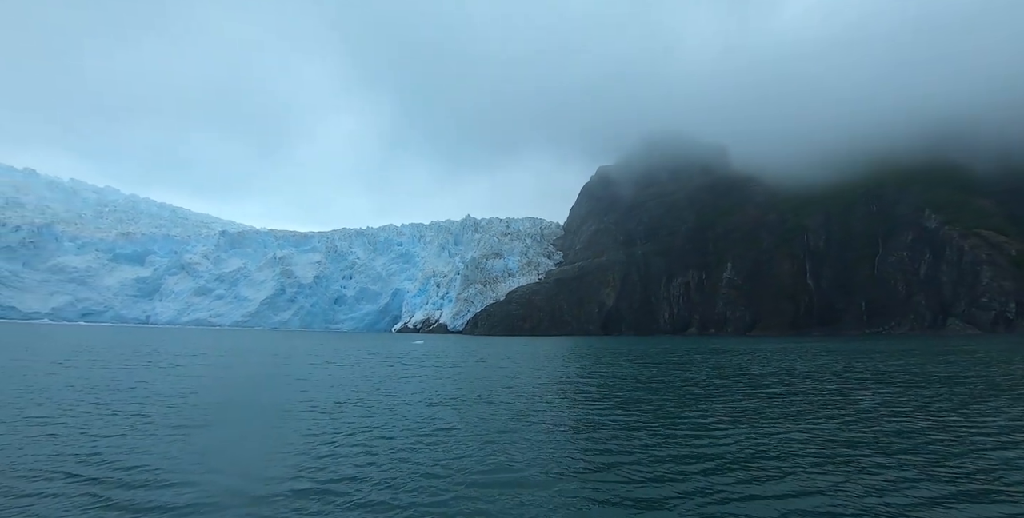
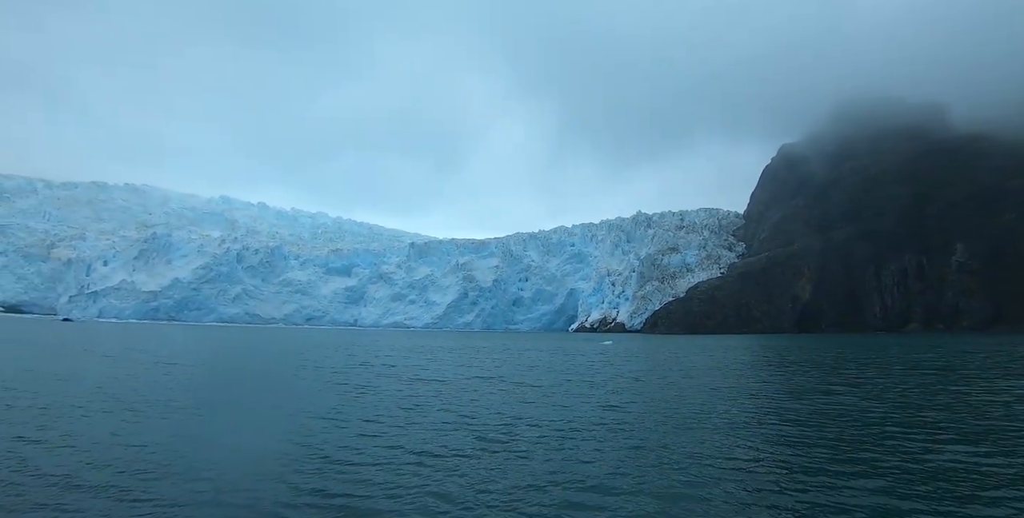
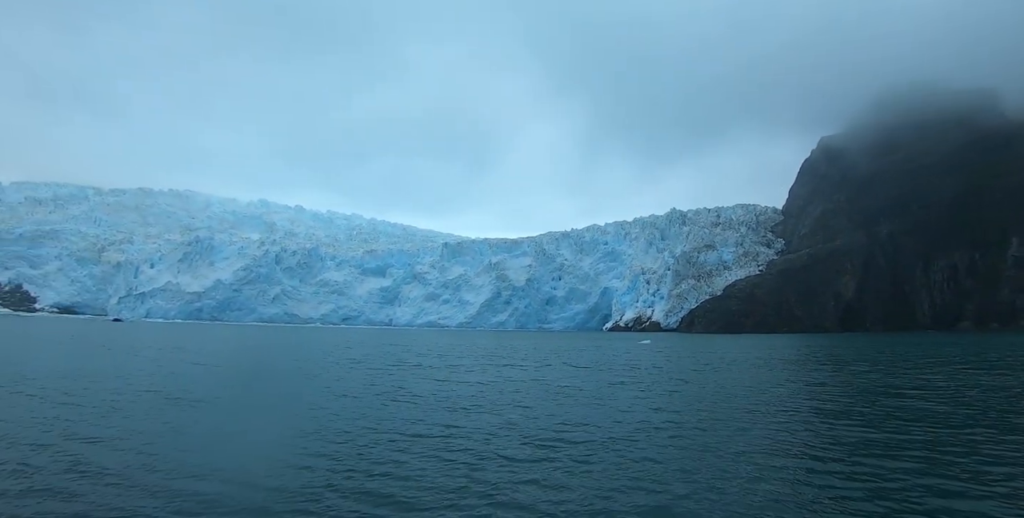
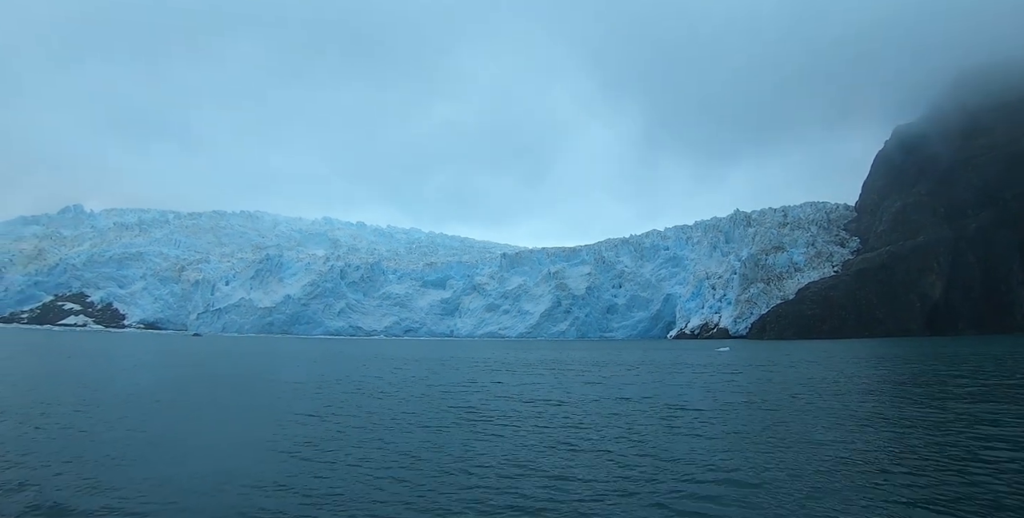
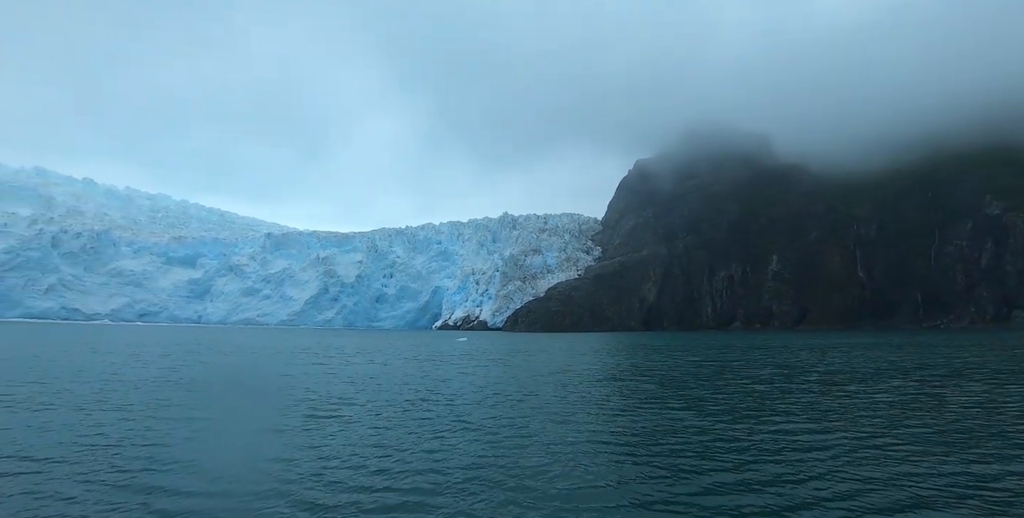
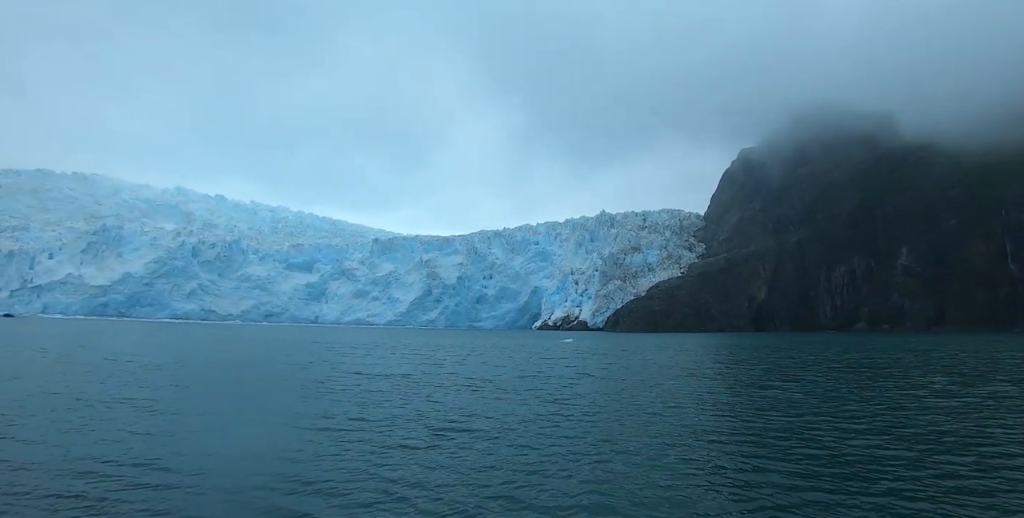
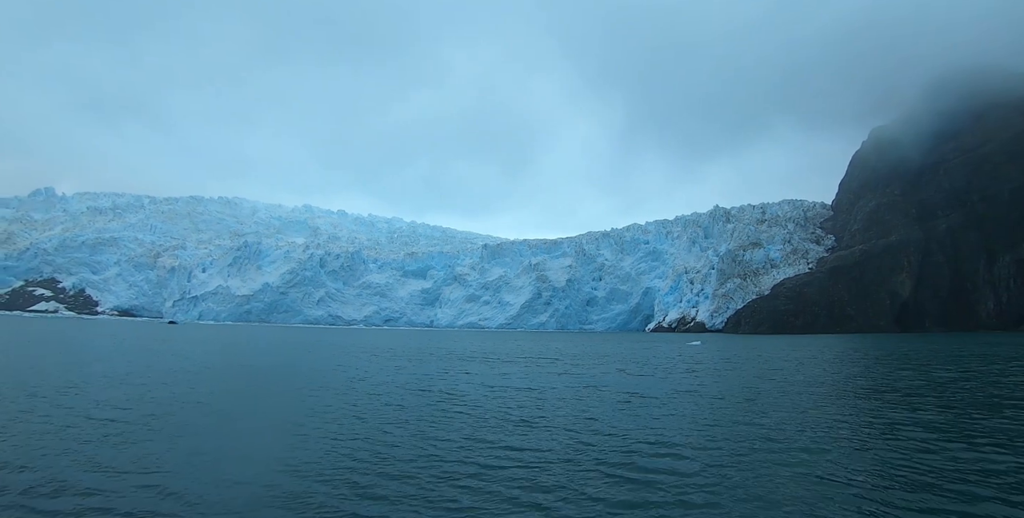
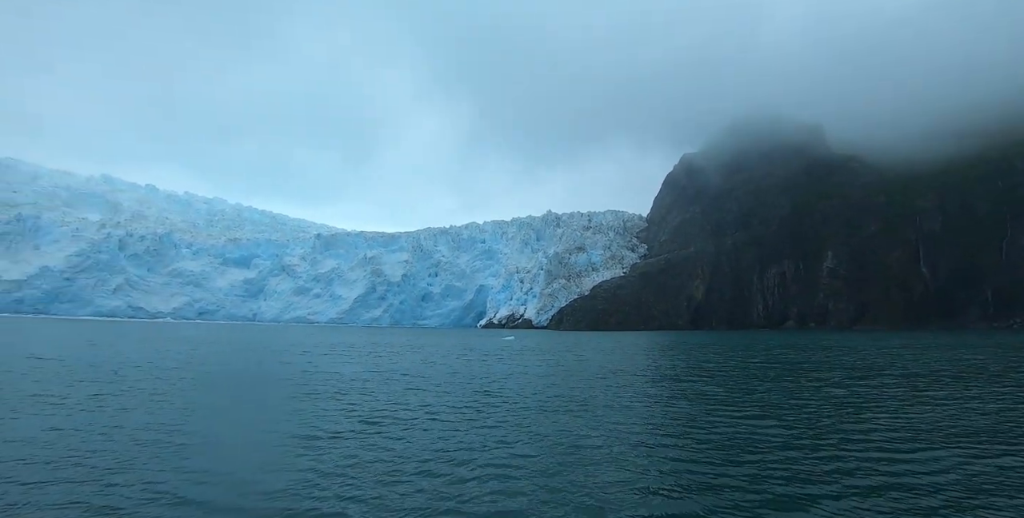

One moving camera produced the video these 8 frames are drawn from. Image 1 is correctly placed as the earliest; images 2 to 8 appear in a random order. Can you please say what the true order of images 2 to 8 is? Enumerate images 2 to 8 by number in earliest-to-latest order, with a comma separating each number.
5, 8, 6, 2, 3, 7, 4
